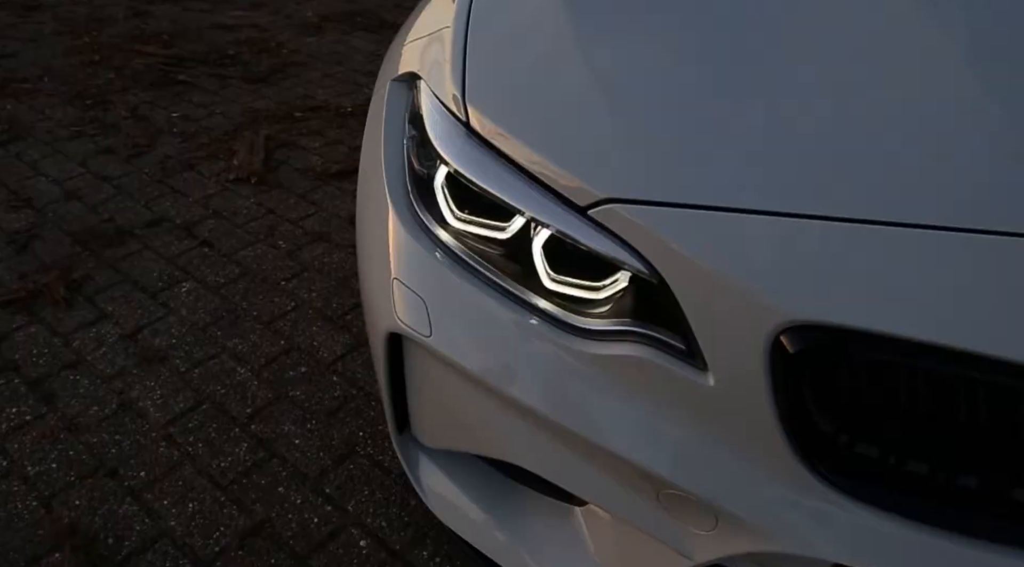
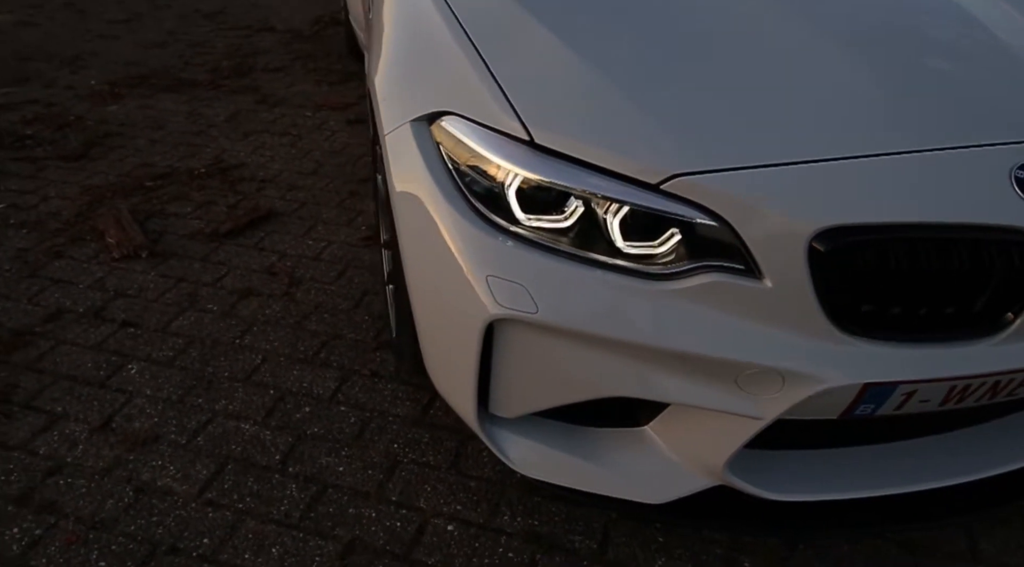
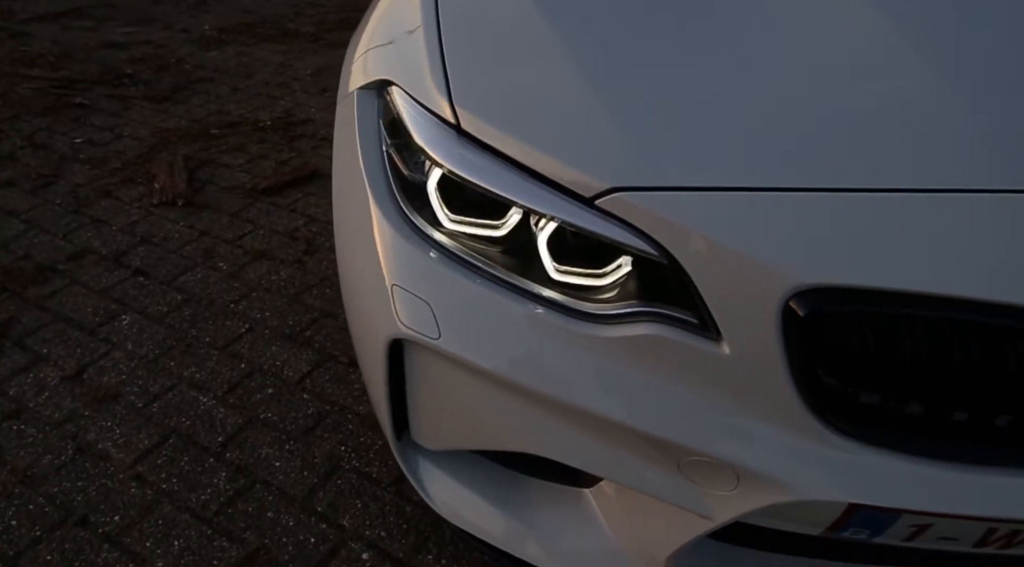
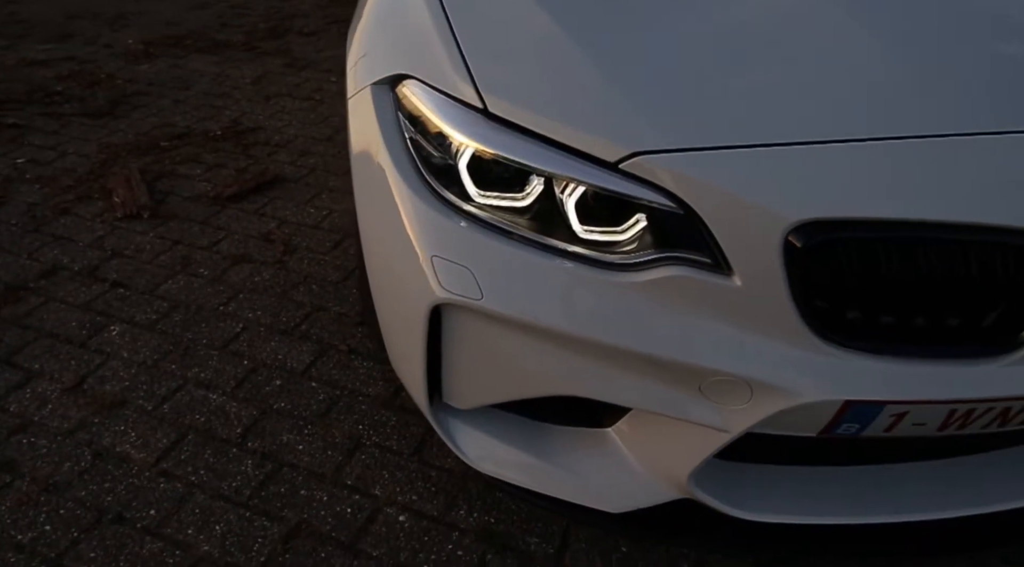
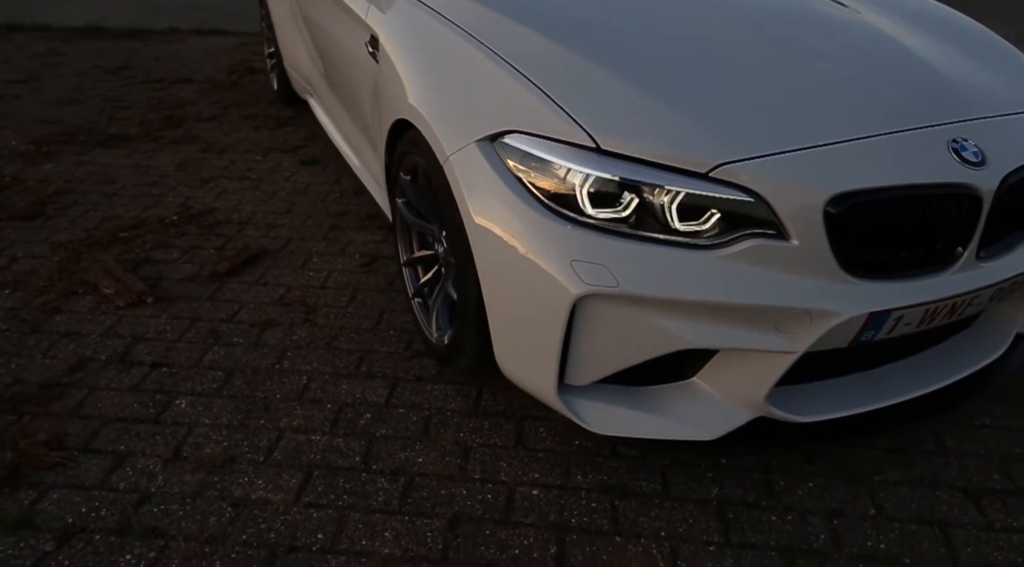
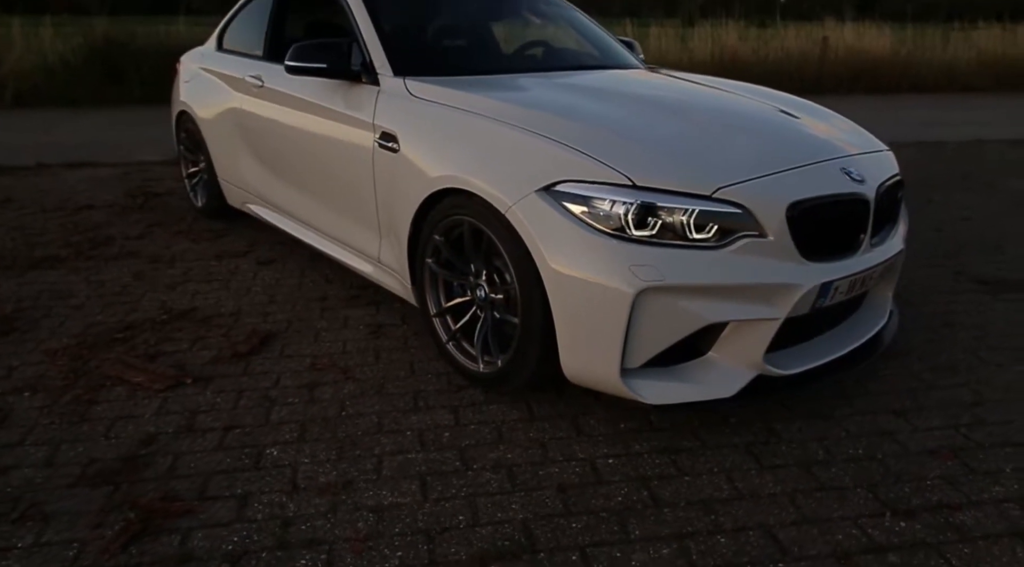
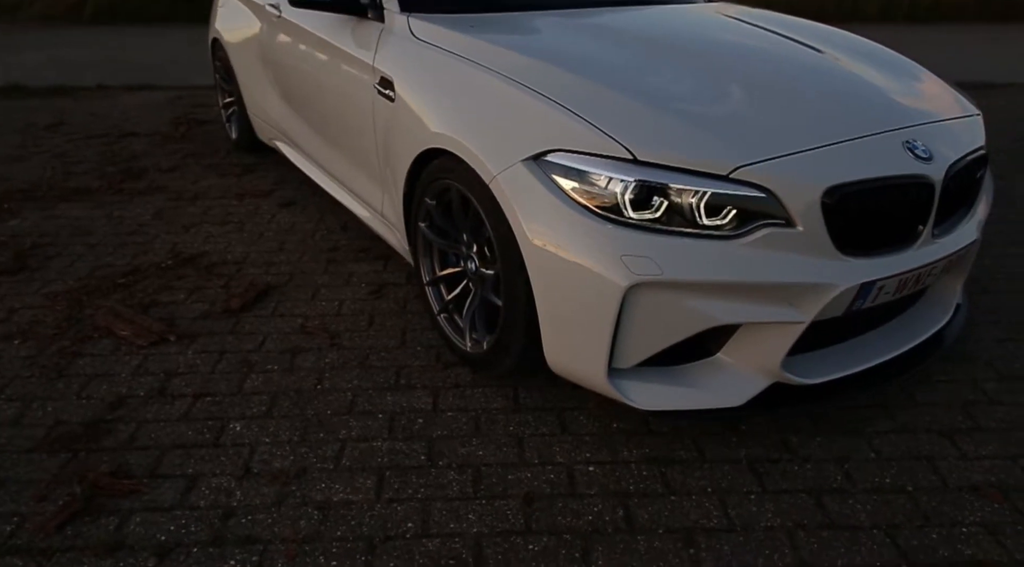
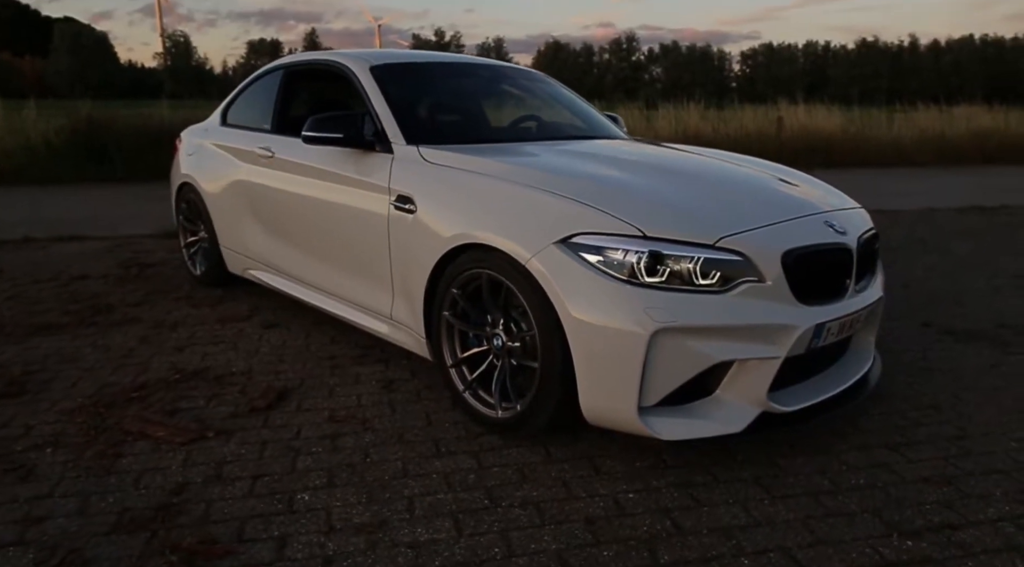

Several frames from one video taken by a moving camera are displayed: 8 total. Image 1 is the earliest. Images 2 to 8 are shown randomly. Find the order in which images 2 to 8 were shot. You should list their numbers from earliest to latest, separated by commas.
3, 4, 2, 5, 7, 6, 8
